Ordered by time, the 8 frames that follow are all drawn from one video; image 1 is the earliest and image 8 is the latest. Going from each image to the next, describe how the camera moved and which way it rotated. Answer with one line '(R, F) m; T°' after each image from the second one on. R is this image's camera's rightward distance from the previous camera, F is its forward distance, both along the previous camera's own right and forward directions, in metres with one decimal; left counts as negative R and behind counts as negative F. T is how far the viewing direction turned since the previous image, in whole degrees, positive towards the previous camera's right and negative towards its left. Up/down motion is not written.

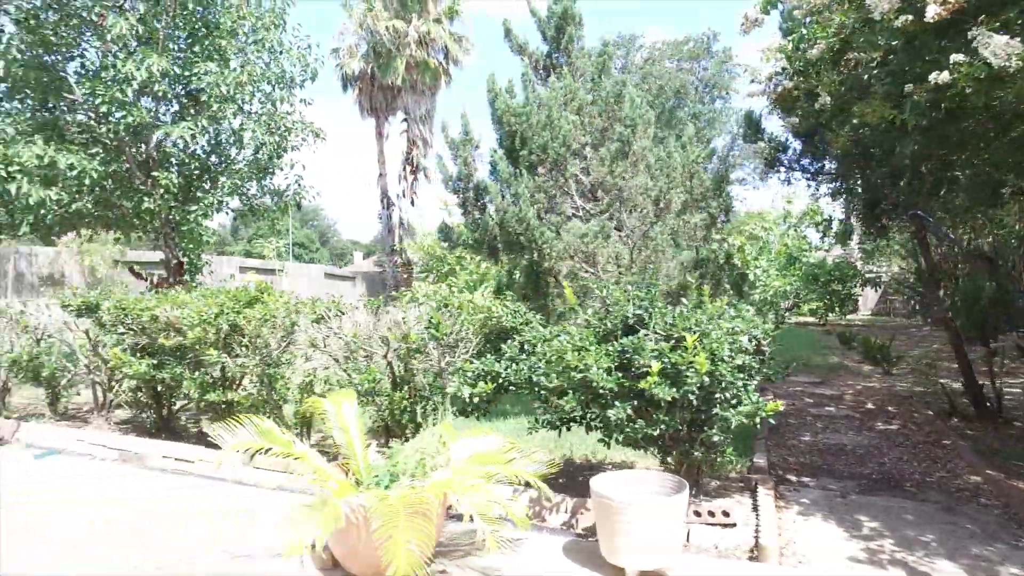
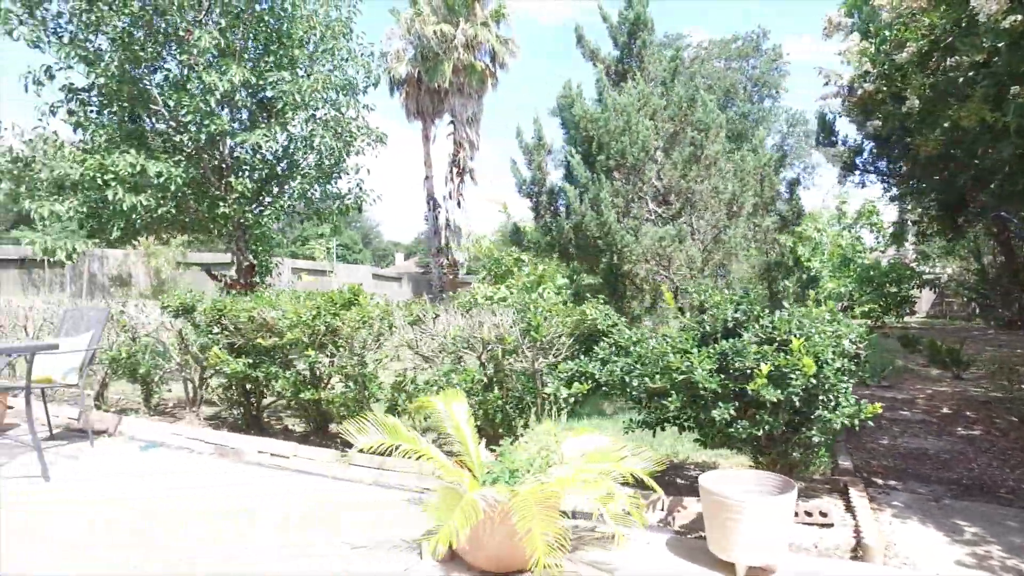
(-0.3, -0.1) m; -3°
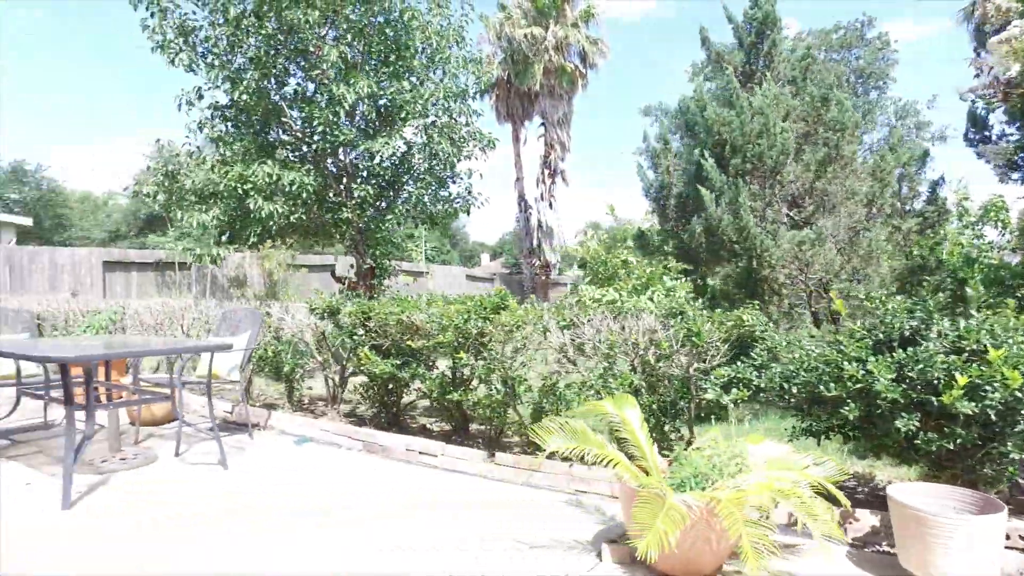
(-0.4, -0.1) m; -7°
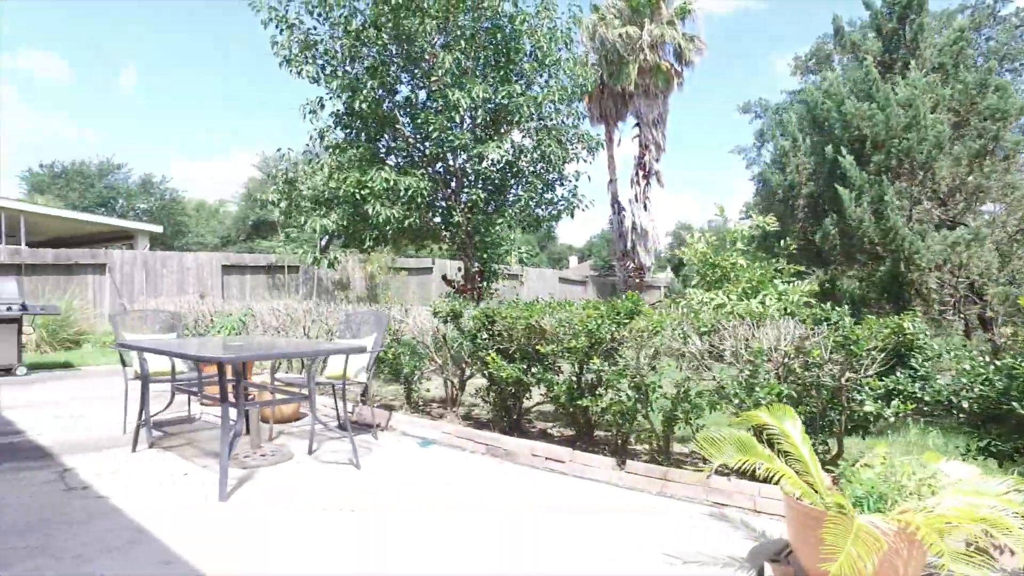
(-0.3, 0.0) m; -7°
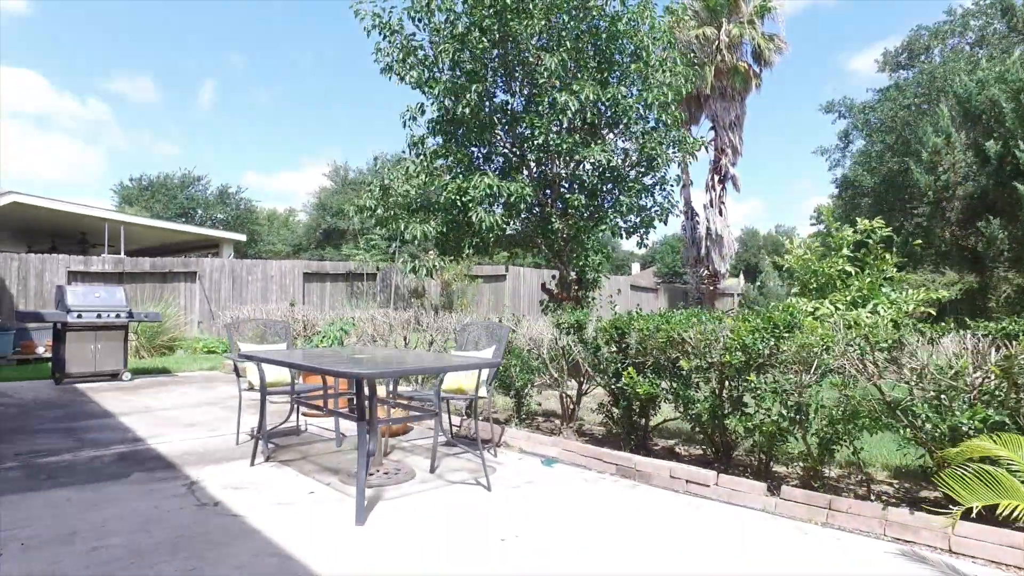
(-0.5, +0.2) m; -5°
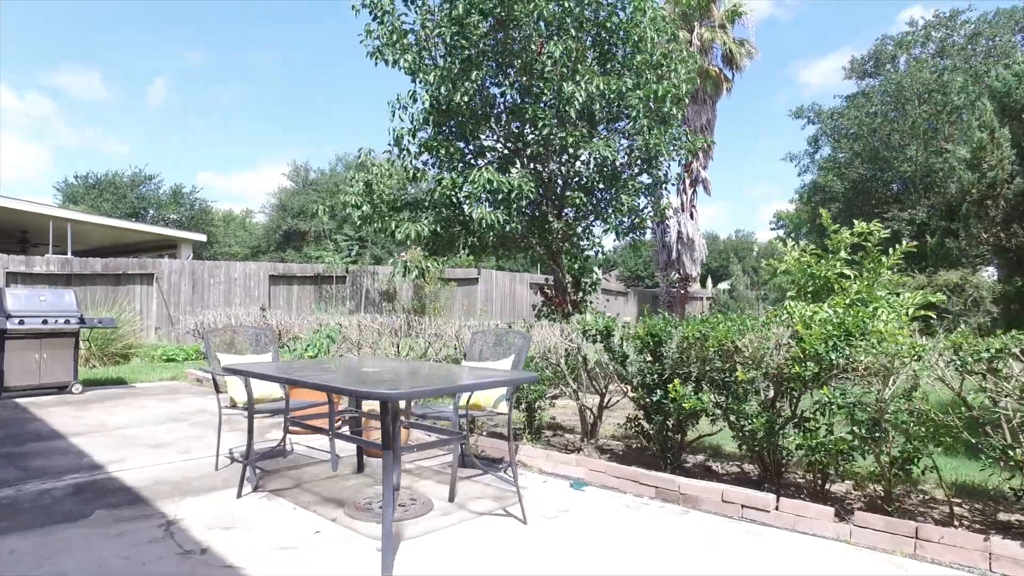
(-0.4, +0.5) m; +4°
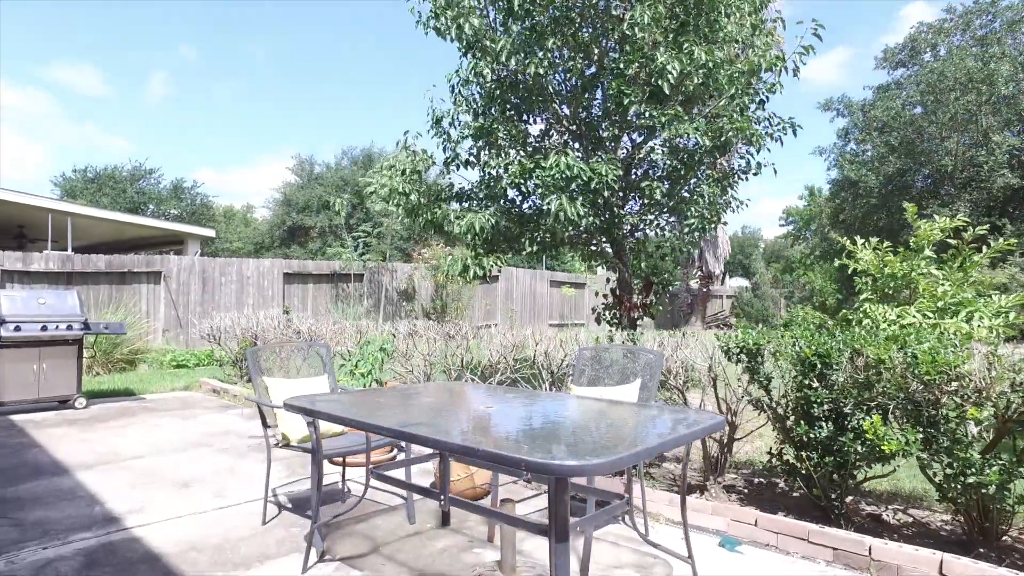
(-0.6, +0.8) m; 0°
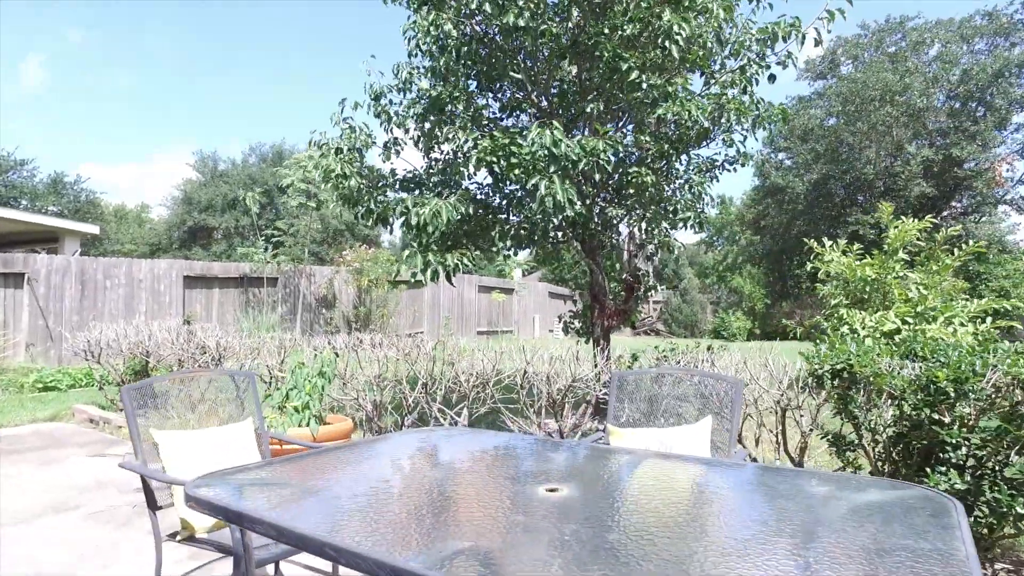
(-0.4, +1.0) m; +7°
